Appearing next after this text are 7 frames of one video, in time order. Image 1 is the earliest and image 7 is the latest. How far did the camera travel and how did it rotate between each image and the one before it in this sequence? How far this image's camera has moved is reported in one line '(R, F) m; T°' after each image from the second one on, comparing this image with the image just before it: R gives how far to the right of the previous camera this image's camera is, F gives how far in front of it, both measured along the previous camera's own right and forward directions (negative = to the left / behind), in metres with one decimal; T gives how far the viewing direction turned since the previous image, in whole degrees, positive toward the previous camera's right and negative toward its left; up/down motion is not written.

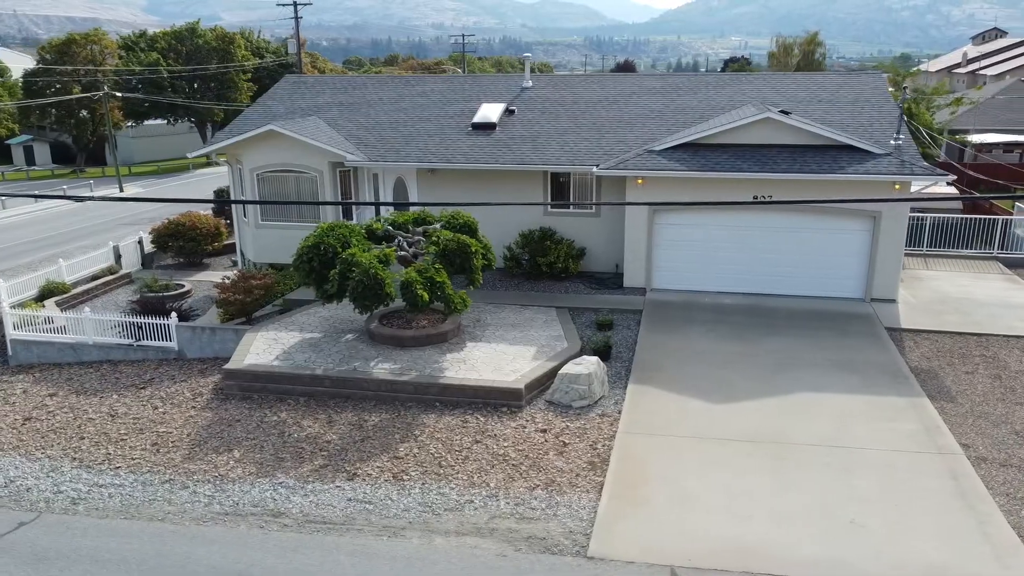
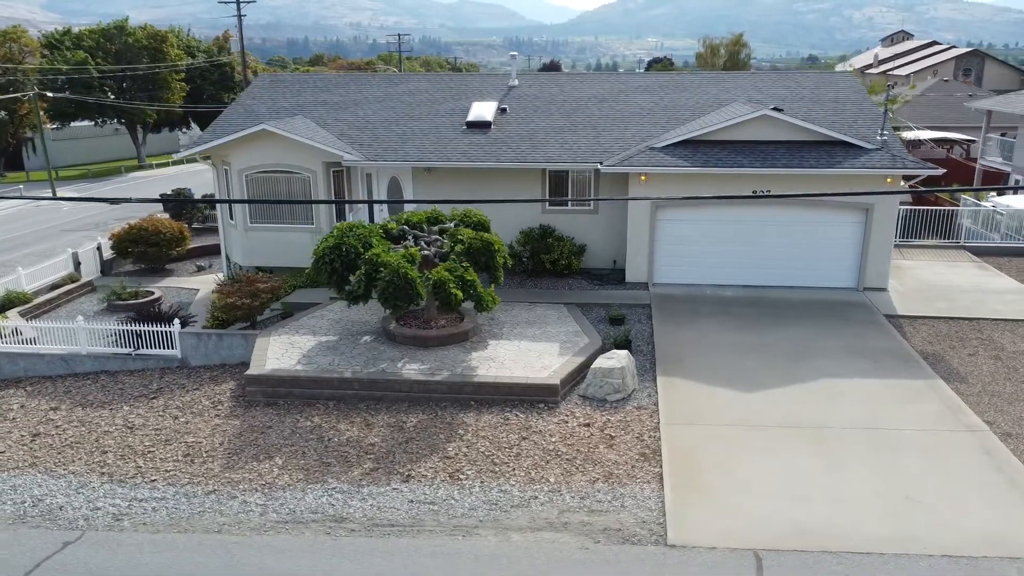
(-1.6, 0.0) m; +5°
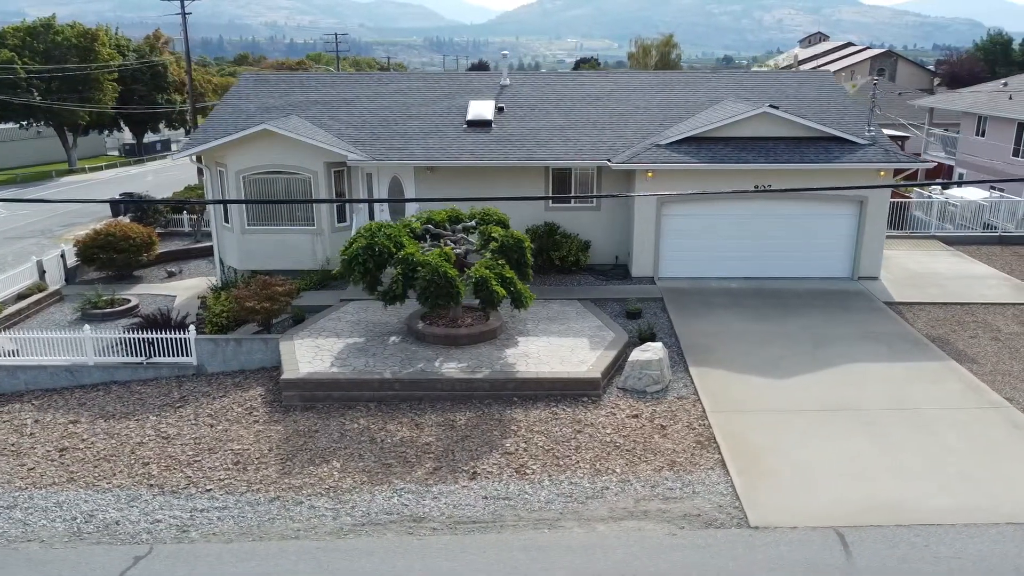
(-1.7, 0.0) m; +5°
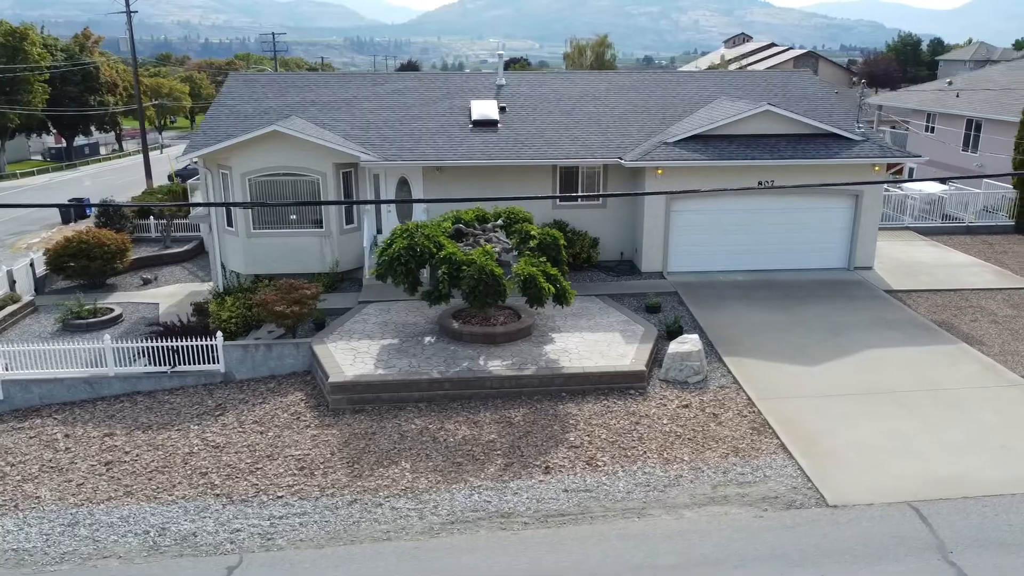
(-1.8, -0.1) m; +5°
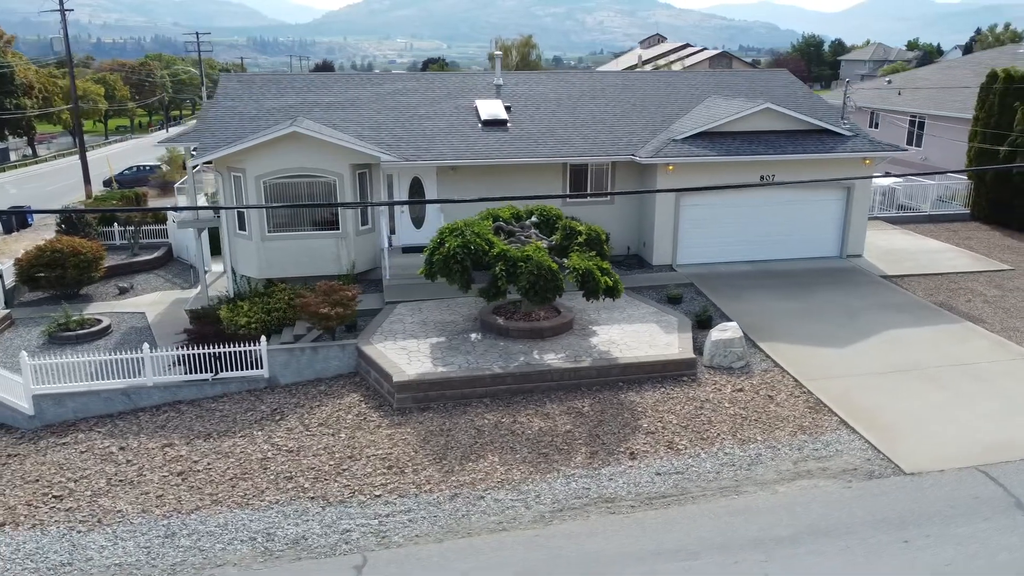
(-2.2, -0.1) m; +6°
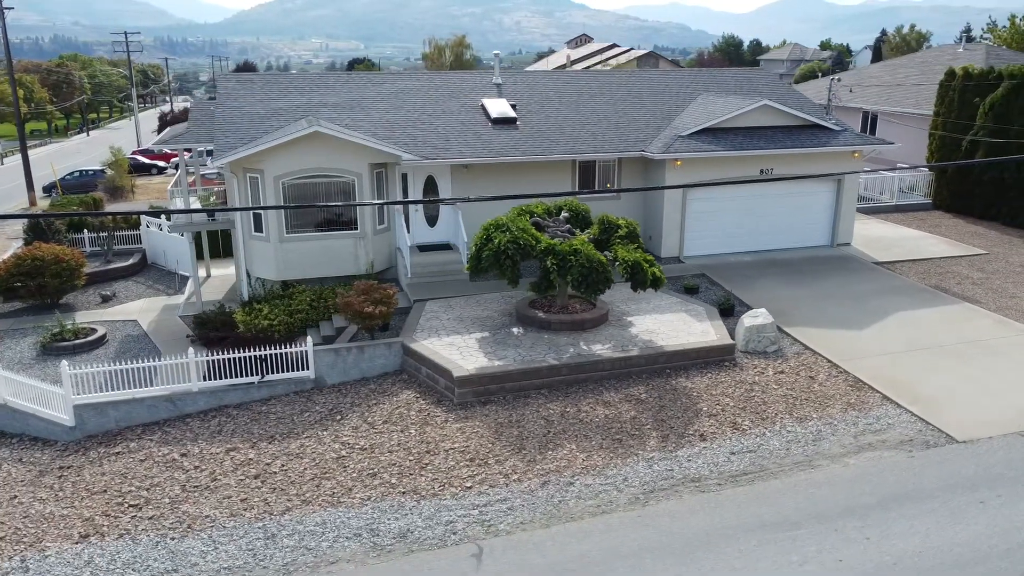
(-2.0, -0.2) m; +5°
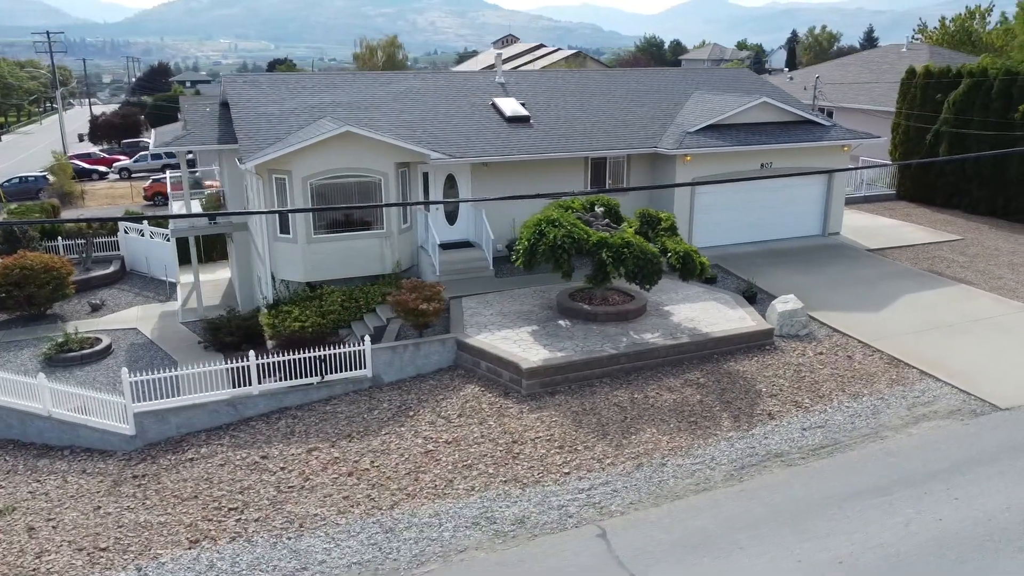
(-2.2, -0.2) m; +6°
